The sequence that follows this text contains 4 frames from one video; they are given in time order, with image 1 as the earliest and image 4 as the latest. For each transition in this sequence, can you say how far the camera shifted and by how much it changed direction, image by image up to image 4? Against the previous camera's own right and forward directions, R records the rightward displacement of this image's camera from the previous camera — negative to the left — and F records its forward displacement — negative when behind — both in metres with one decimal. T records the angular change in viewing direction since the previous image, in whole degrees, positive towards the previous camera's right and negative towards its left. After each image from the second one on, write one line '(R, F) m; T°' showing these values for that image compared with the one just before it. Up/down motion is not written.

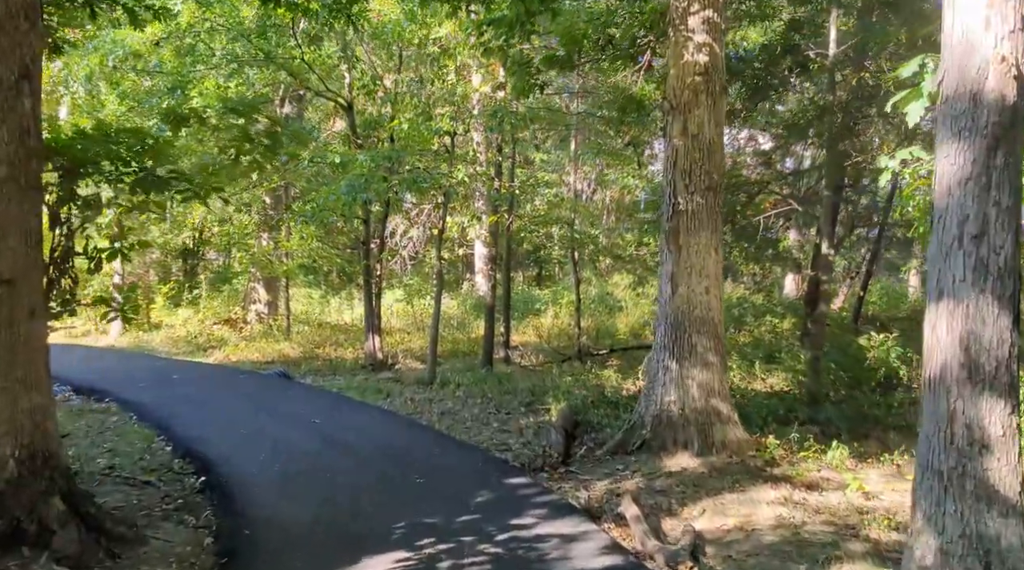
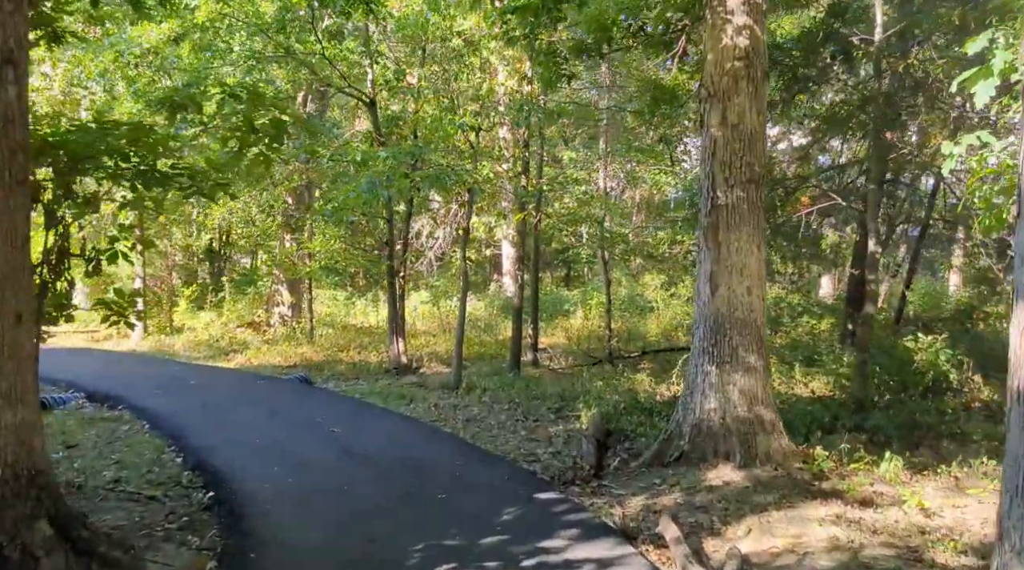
(0.0, +0.5) m; -2°
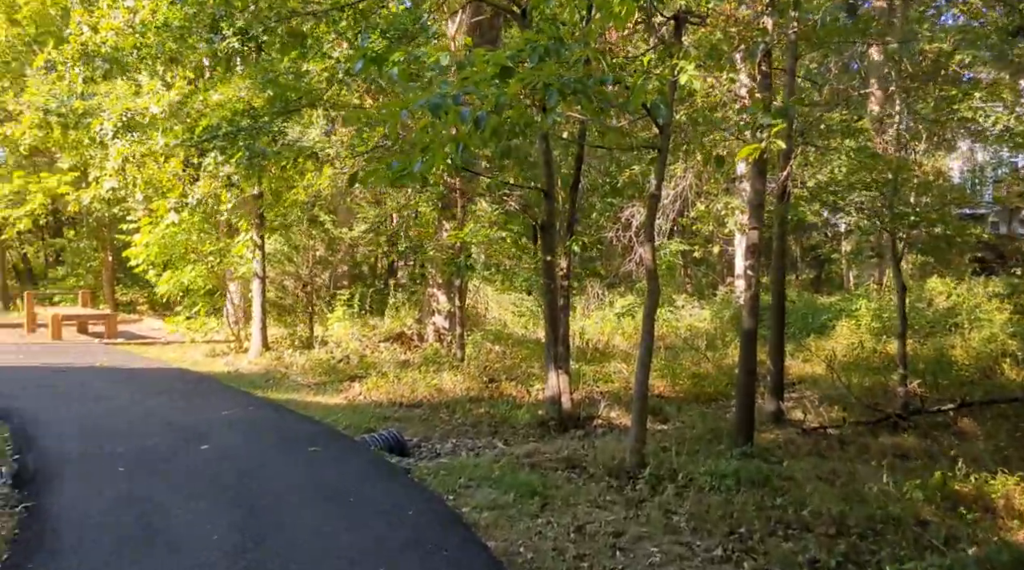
(+0.1, +5.5) m; -15°
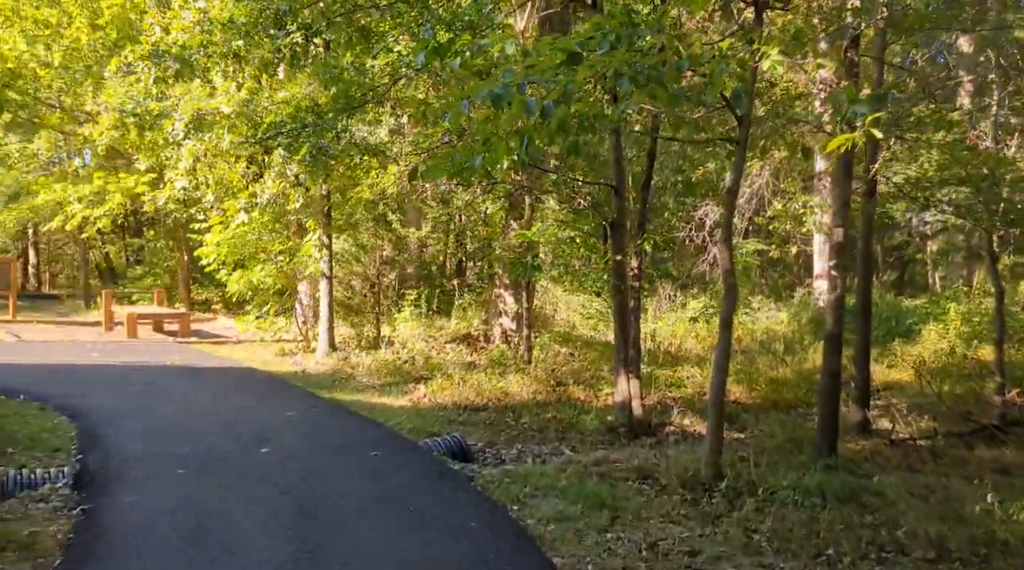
(0.0, +0.3) m; -4°
